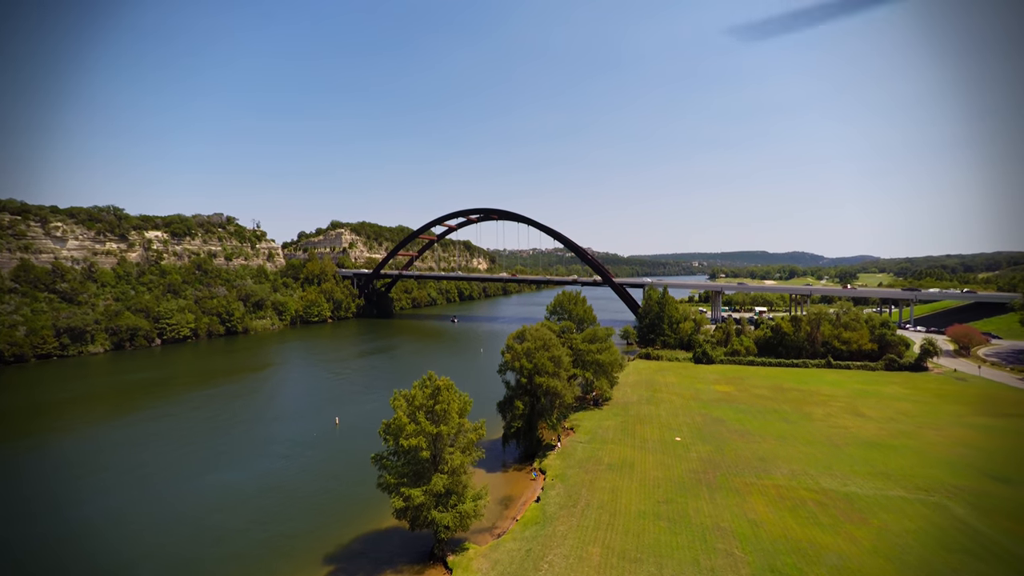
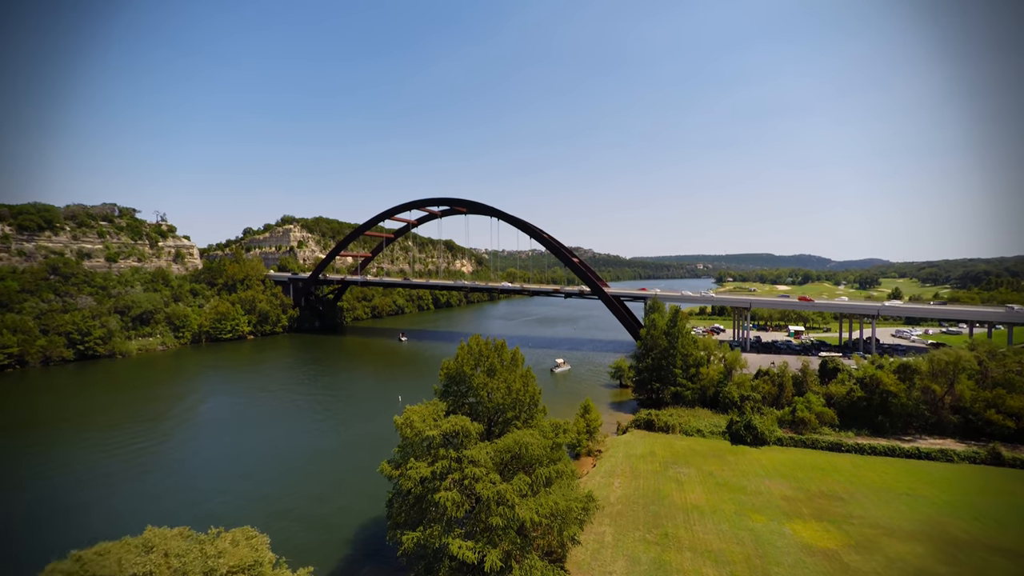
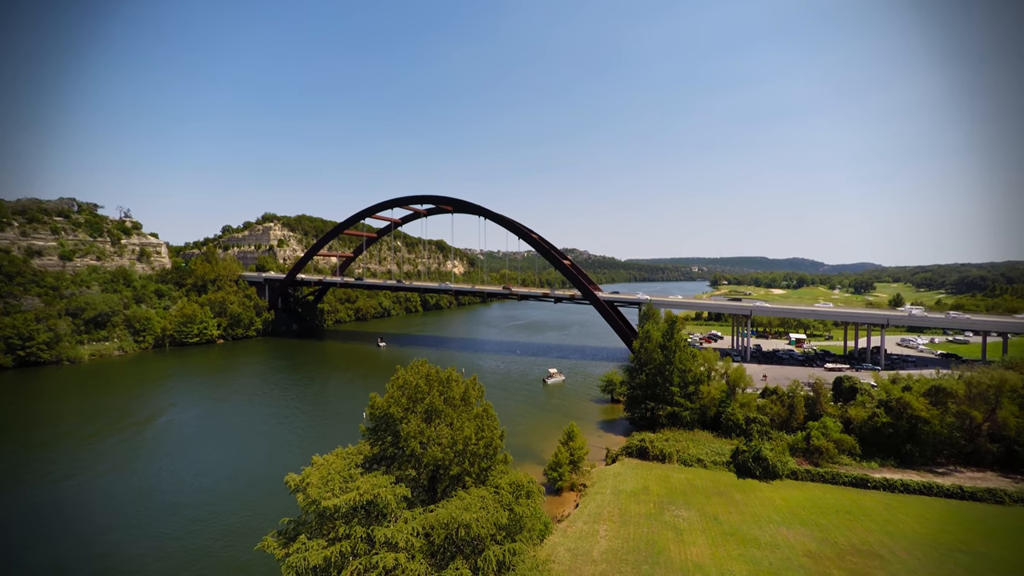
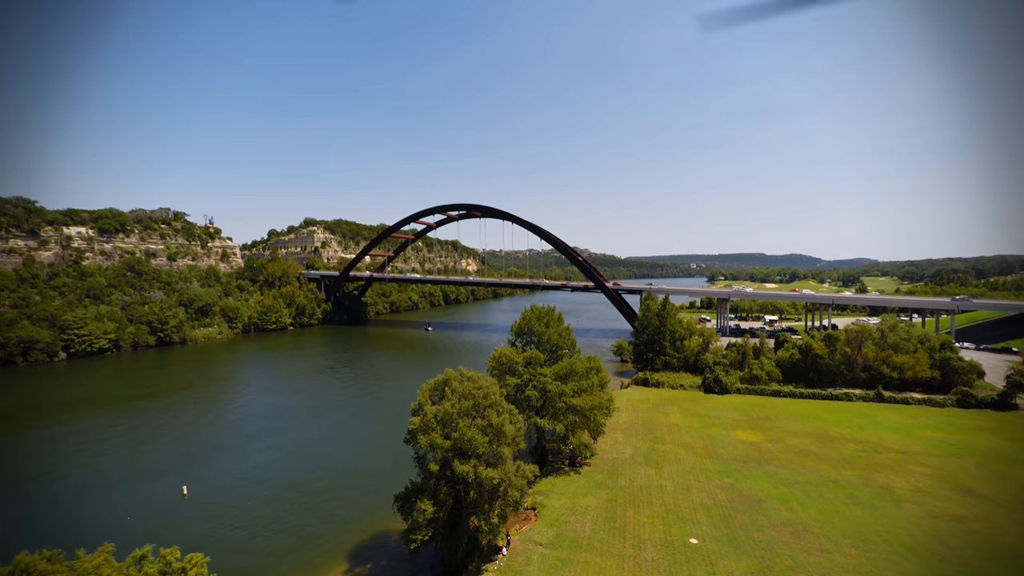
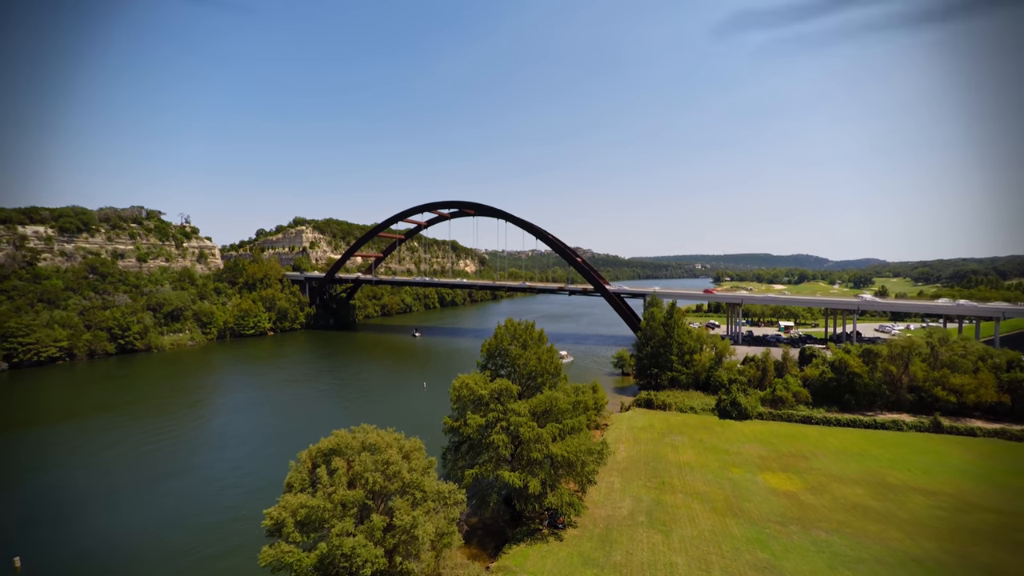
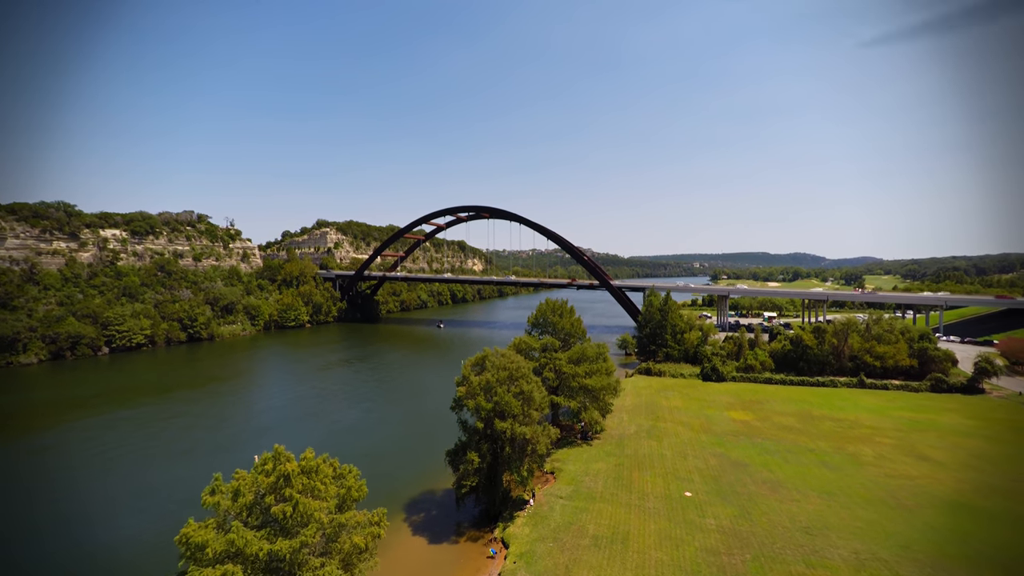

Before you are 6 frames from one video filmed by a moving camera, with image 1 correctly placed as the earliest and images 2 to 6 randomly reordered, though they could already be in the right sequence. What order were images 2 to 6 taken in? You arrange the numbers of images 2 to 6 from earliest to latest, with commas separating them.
6, 4, 5, 2, 3
